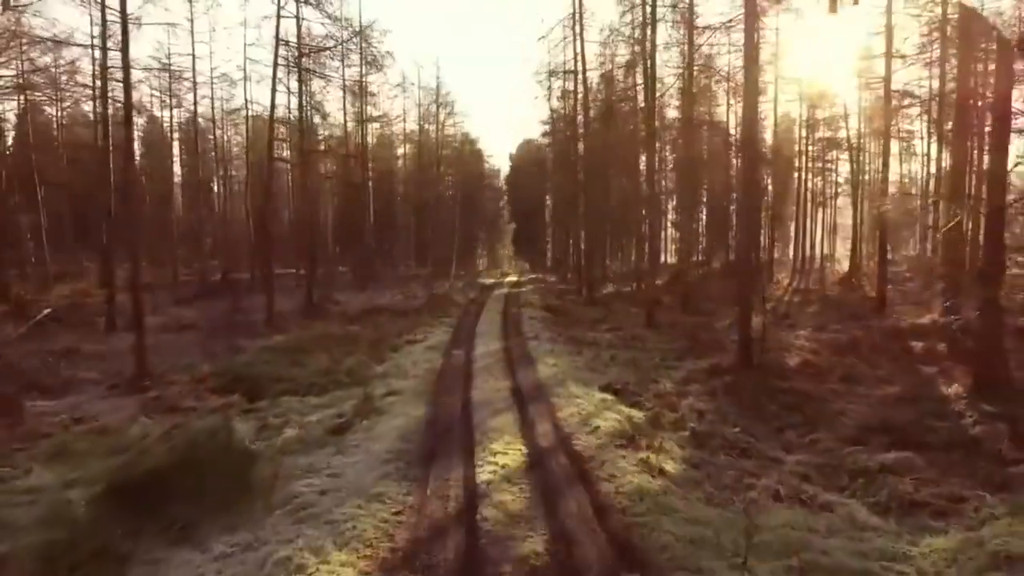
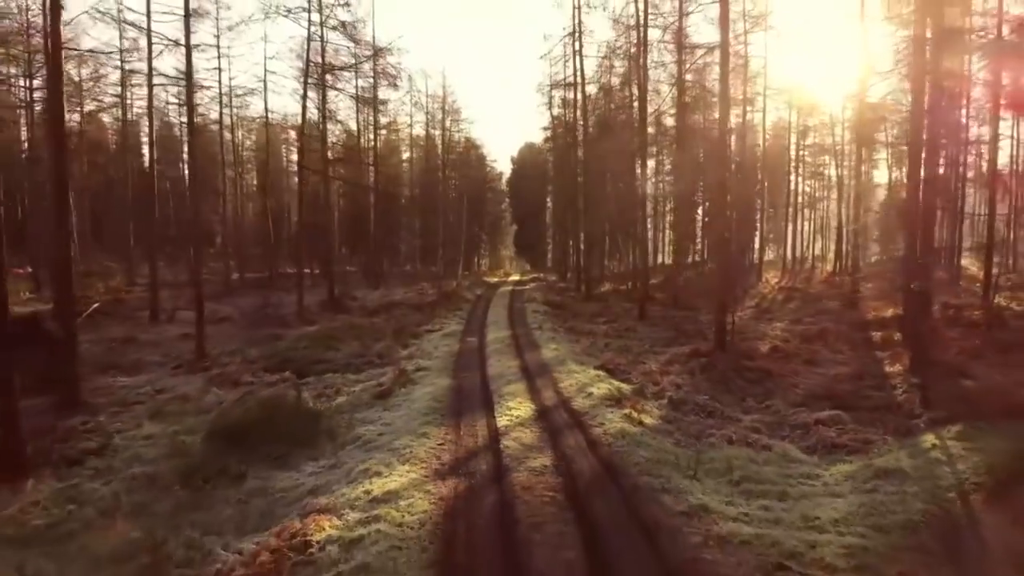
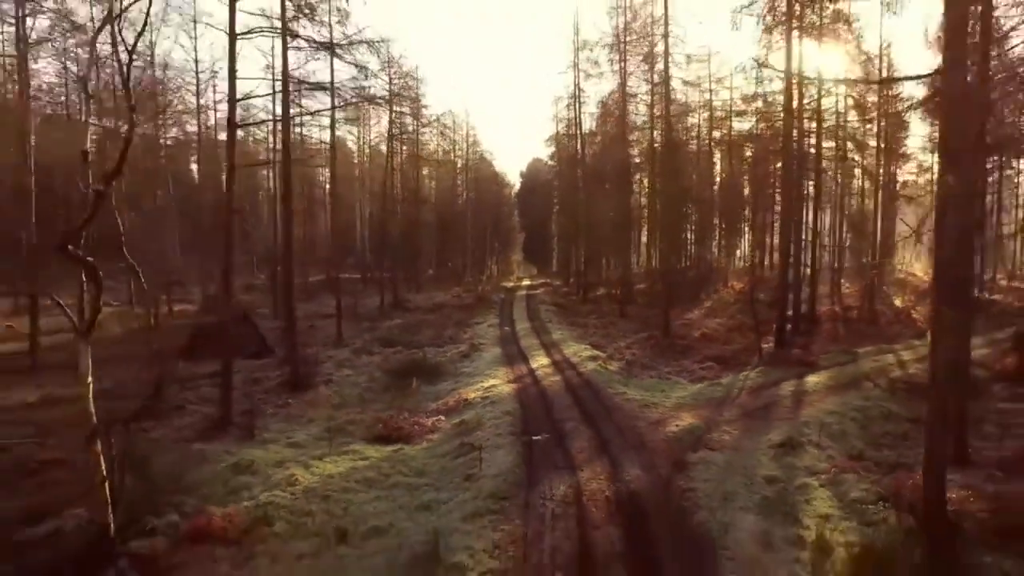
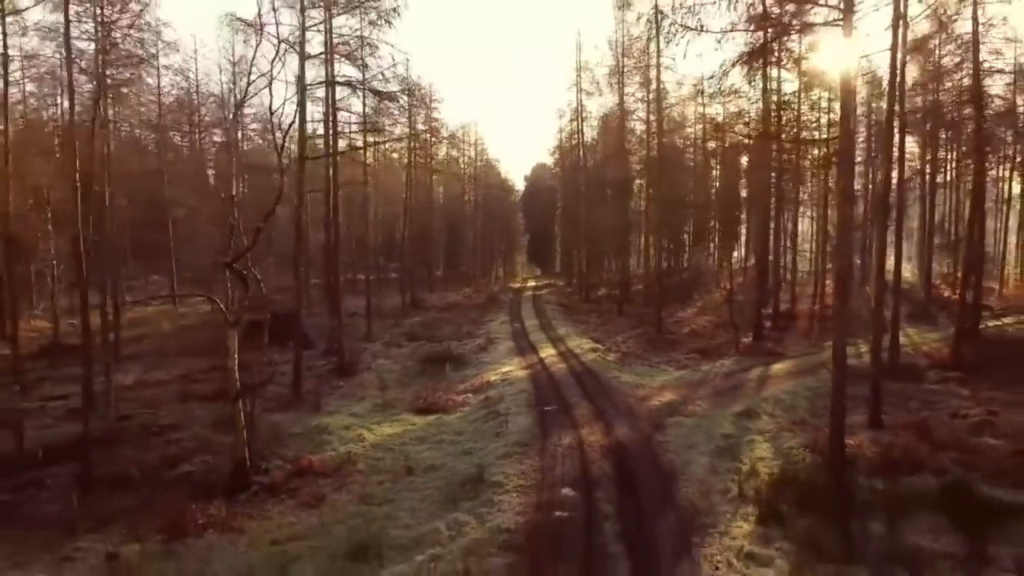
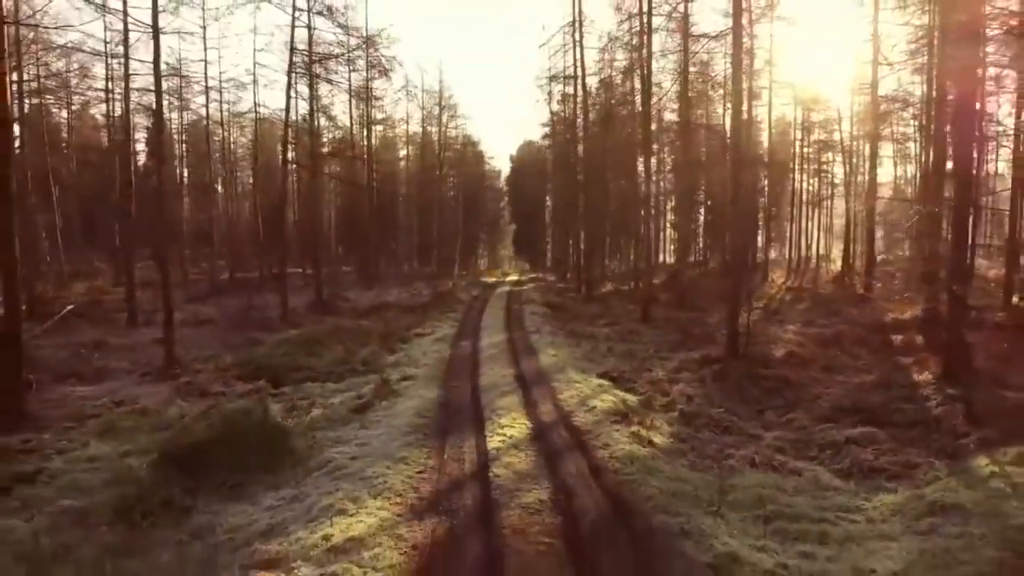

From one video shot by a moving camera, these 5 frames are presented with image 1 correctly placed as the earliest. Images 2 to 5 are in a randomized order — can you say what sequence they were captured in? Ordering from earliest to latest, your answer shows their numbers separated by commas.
5, 2, 3, 4
